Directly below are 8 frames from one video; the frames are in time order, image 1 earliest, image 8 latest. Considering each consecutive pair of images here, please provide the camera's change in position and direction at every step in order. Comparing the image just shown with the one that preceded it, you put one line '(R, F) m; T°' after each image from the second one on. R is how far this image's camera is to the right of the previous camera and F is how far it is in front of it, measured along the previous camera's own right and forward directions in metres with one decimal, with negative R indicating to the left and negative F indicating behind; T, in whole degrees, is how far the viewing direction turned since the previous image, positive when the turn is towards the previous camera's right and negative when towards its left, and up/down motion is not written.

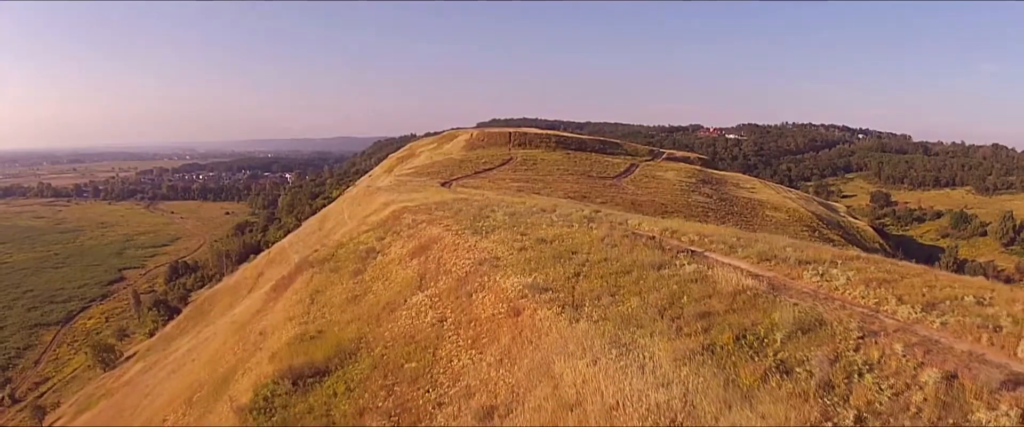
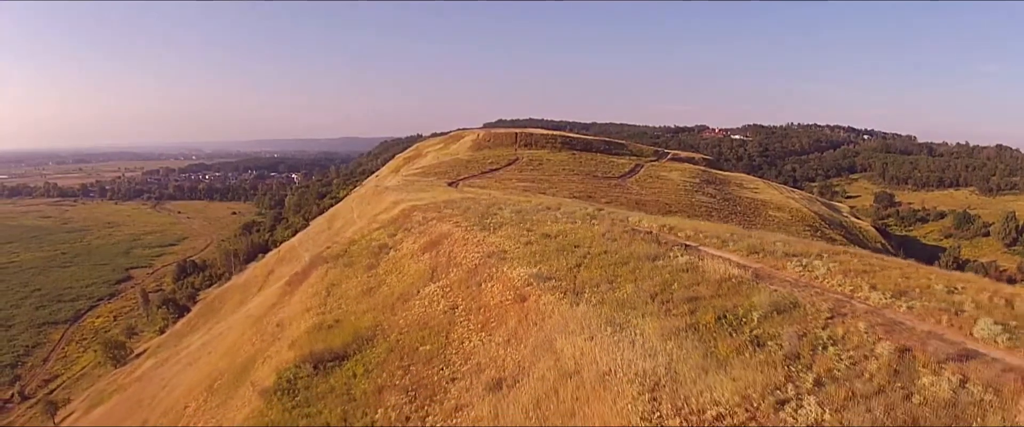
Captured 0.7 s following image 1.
(0.0, -0.8) m; 0°
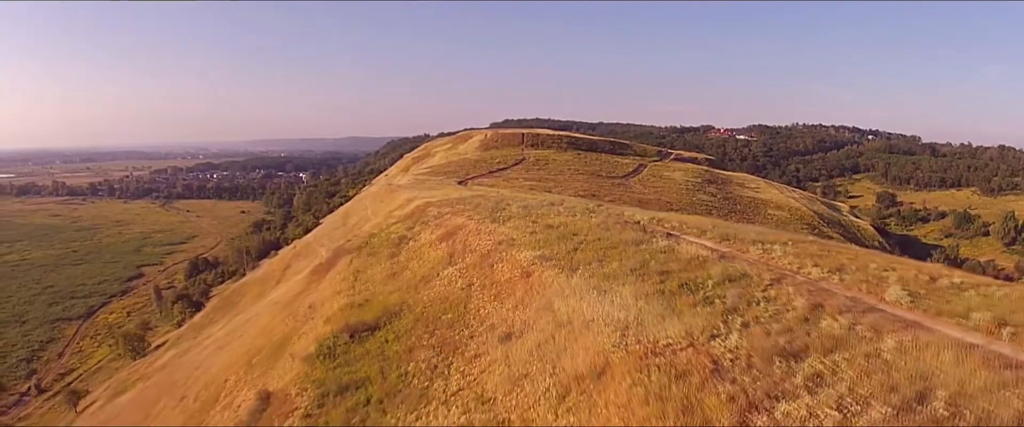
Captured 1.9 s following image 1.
(0.0, -2.1) m; -1°
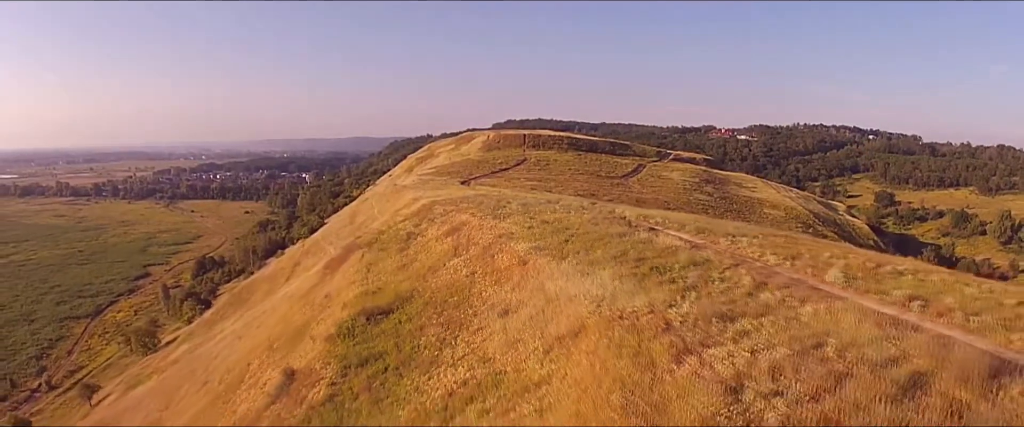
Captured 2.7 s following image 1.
(+0.1, -1.7) m; 0°
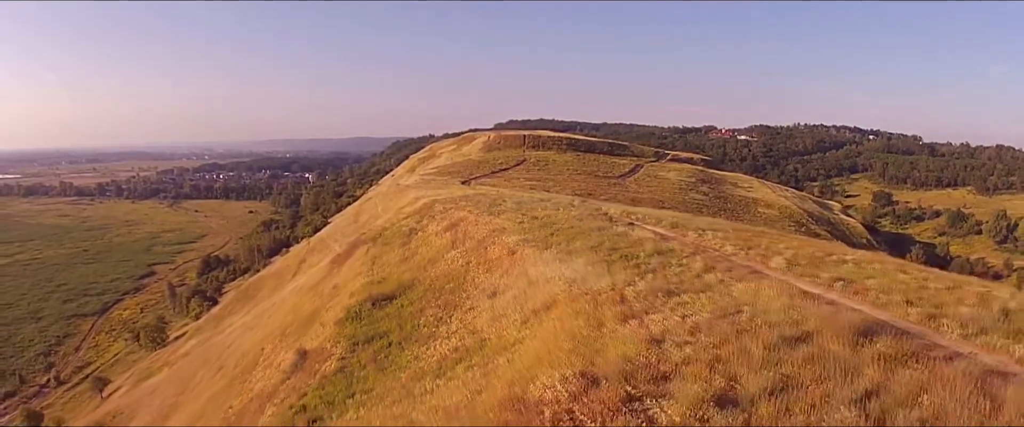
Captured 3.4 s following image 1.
(+0.4, -1.7) m; 0°
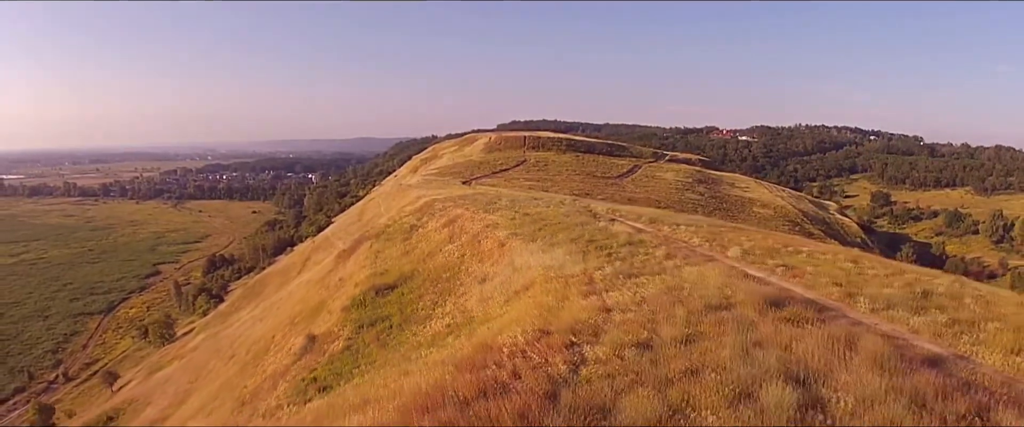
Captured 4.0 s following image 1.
(+0.4, -1.6) m; 0°
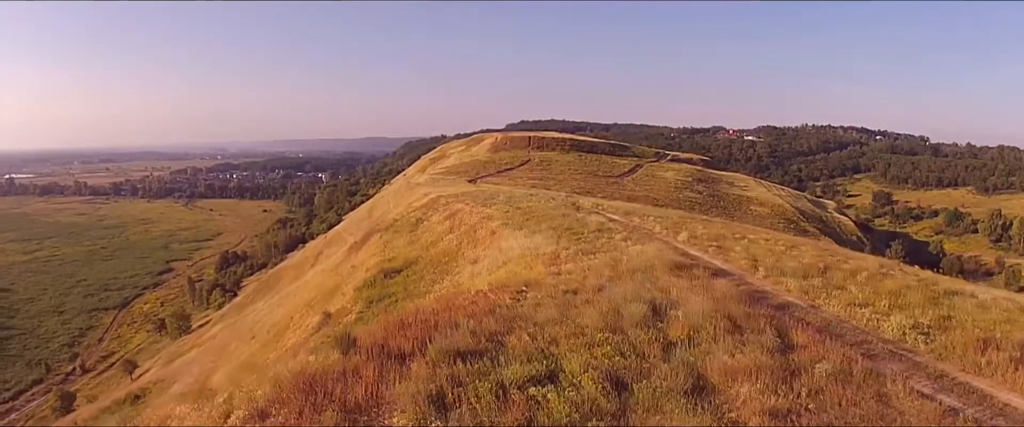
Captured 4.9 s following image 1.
(+0.7, -2.7) m; -1°
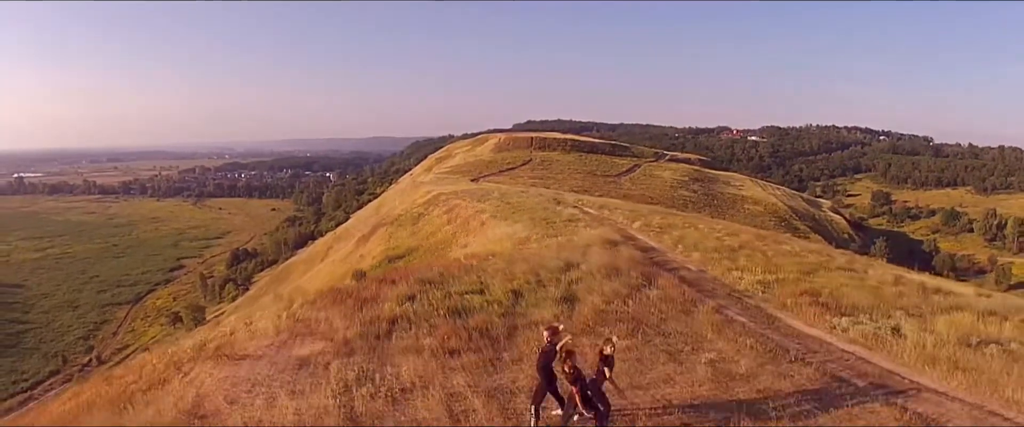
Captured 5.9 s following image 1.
(+0.9, -3.1) m; -1°
